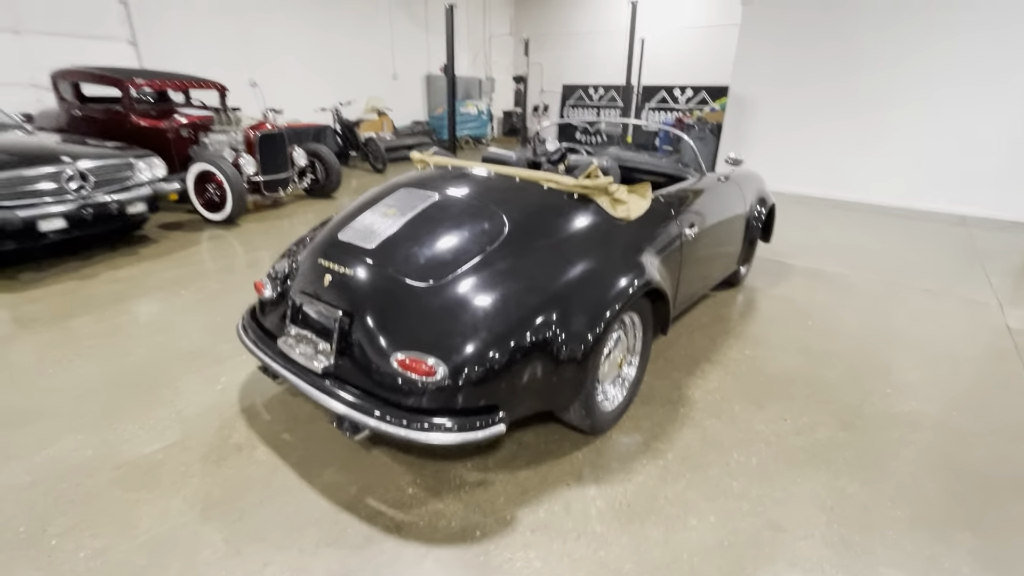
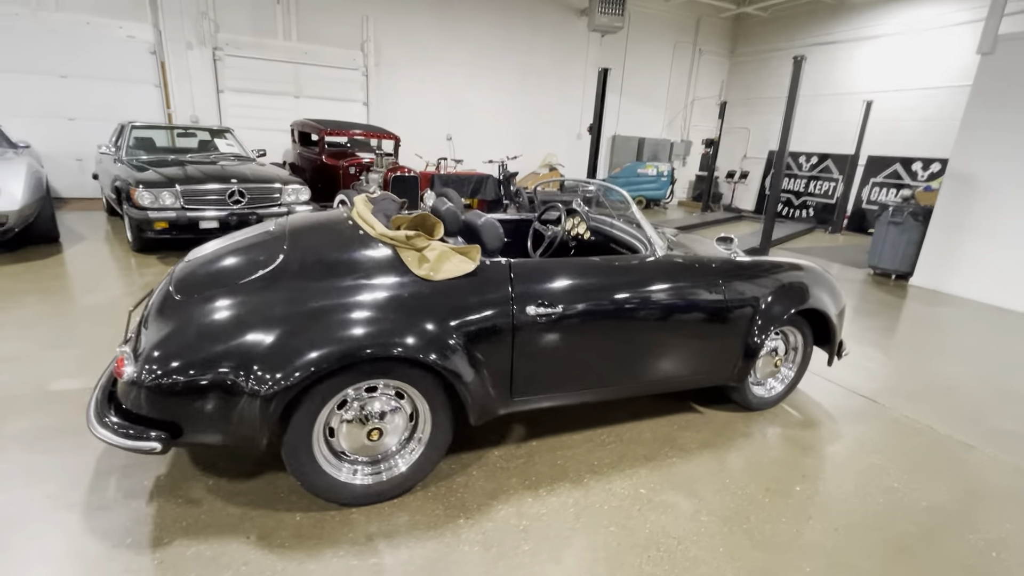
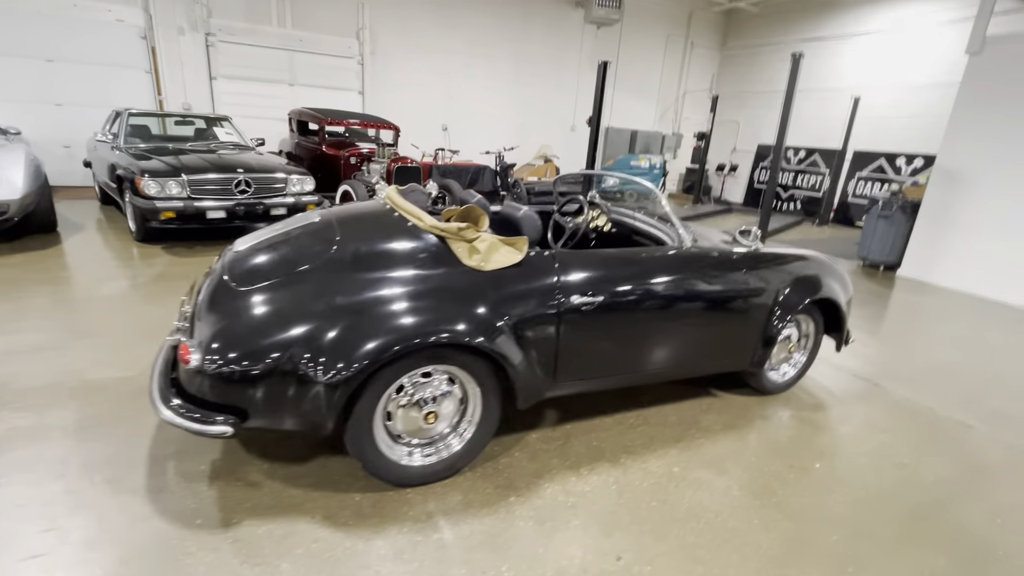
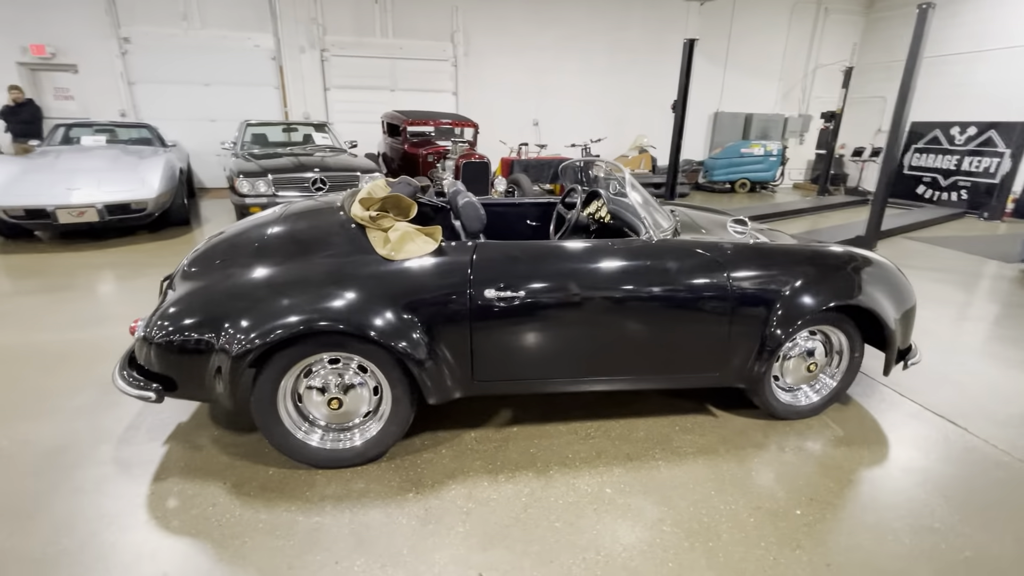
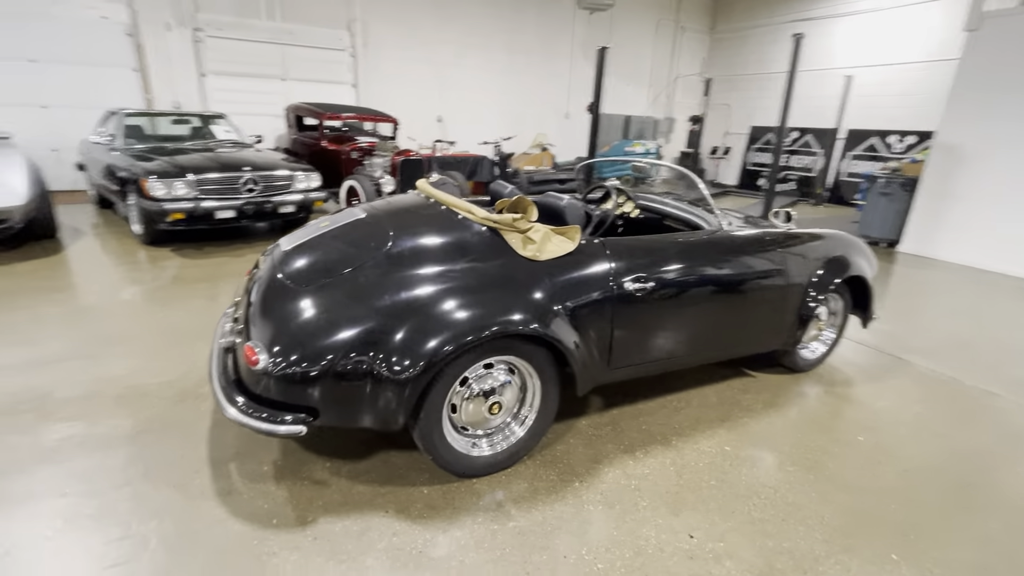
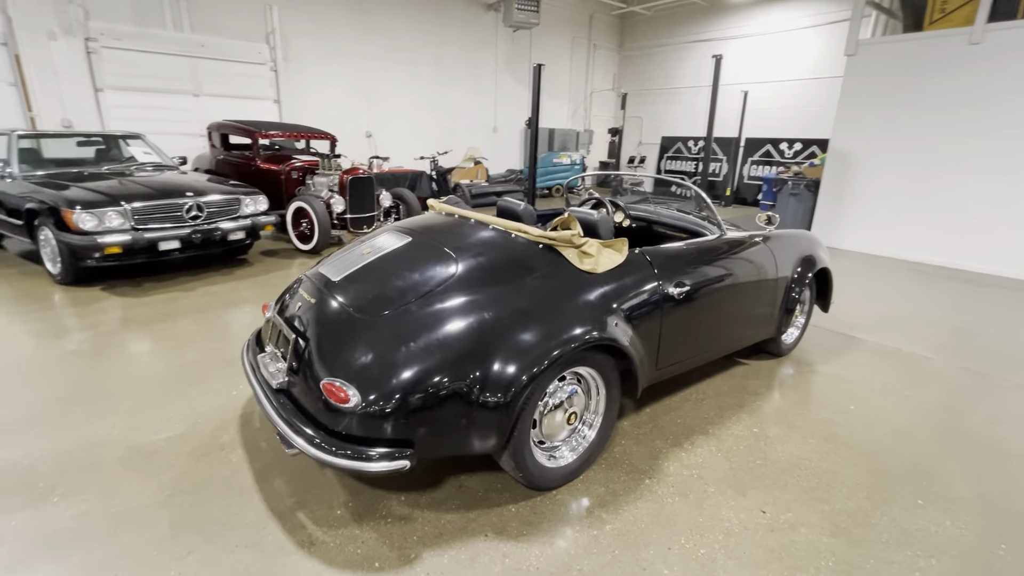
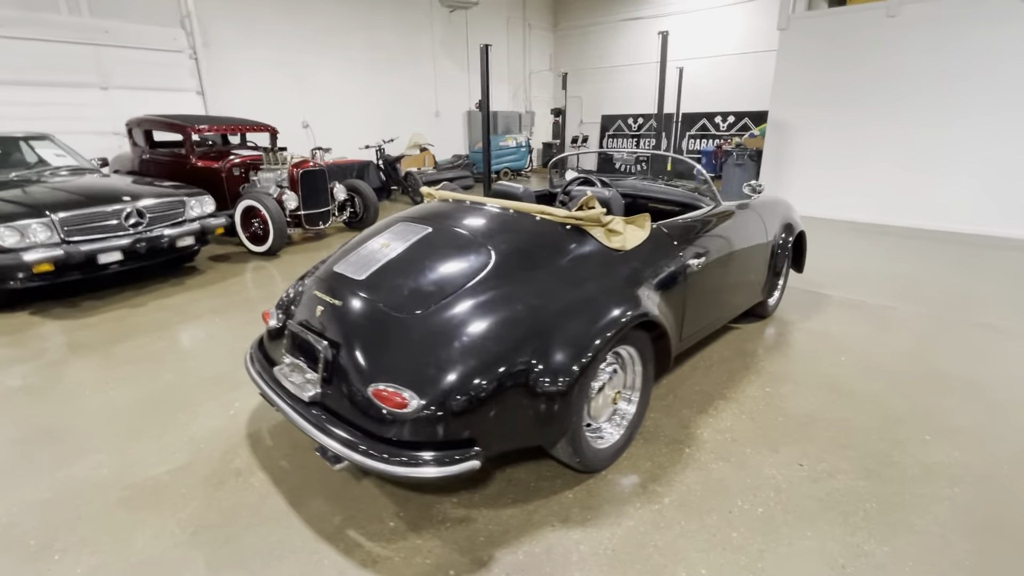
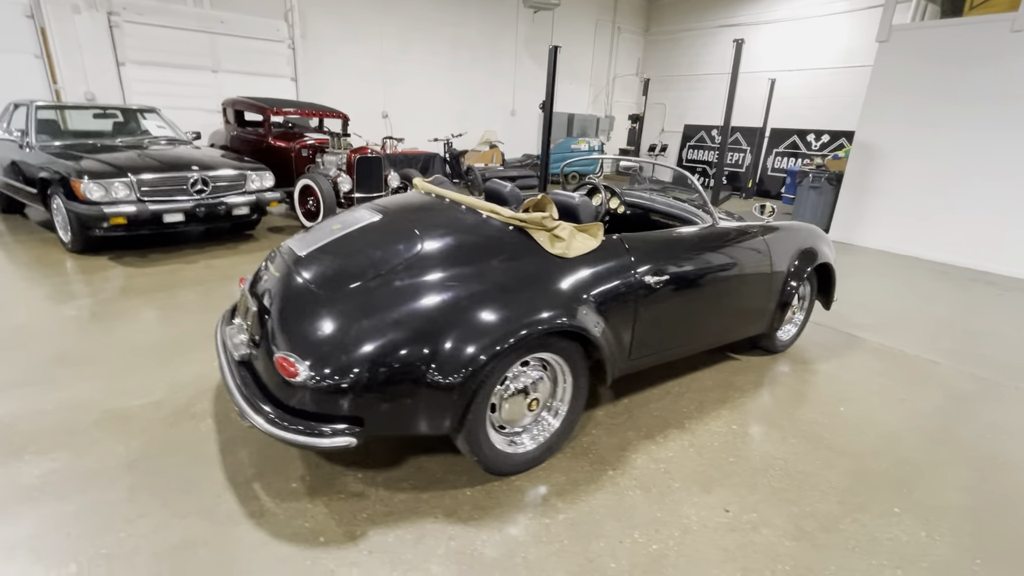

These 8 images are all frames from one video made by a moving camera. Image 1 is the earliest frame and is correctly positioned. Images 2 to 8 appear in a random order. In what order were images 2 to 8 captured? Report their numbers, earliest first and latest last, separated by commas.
7, 6, 8, 5, 3, 2, 4
